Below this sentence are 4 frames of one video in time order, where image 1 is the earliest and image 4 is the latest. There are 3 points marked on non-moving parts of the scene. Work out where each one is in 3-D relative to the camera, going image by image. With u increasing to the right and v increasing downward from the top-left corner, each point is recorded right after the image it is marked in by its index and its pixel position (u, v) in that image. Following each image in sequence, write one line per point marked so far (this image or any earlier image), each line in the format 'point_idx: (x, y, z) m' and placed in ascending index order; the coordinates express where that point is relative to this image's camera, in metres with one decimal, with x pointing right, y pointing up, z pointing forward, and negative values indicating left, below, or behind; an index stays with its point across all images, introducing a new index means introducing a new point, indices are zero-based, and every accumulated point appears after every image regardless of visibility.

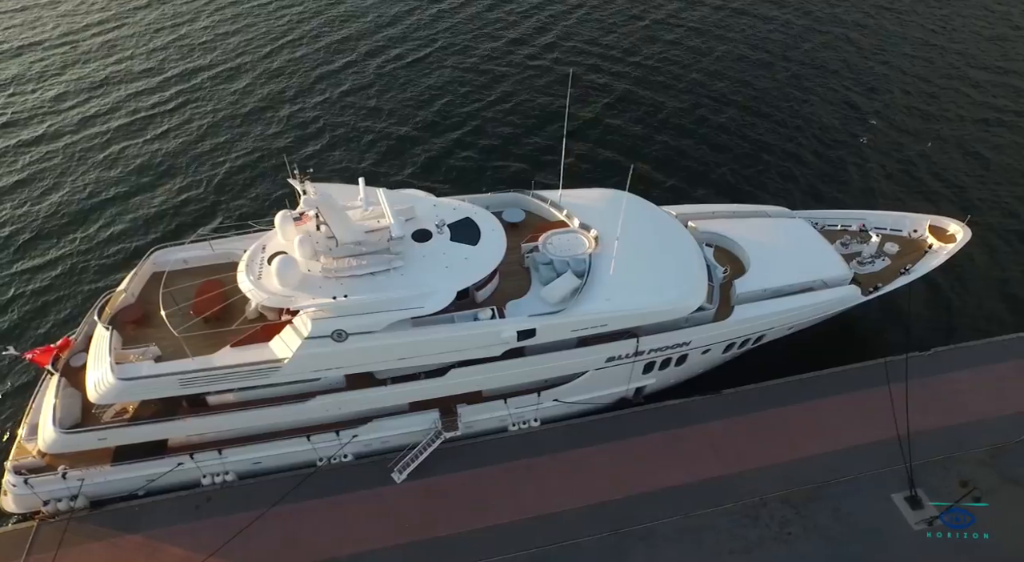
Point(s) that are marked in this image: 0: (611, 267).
0: (+2.7, +0.4, +19.7) m
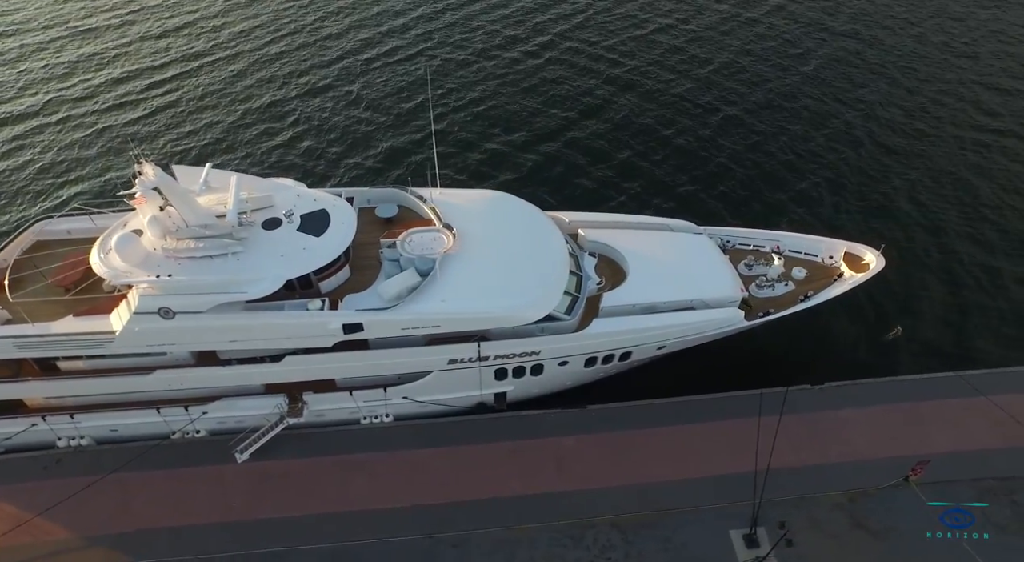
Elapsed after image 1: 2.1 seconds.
0: (-1.5, +0.4, +19.5) m
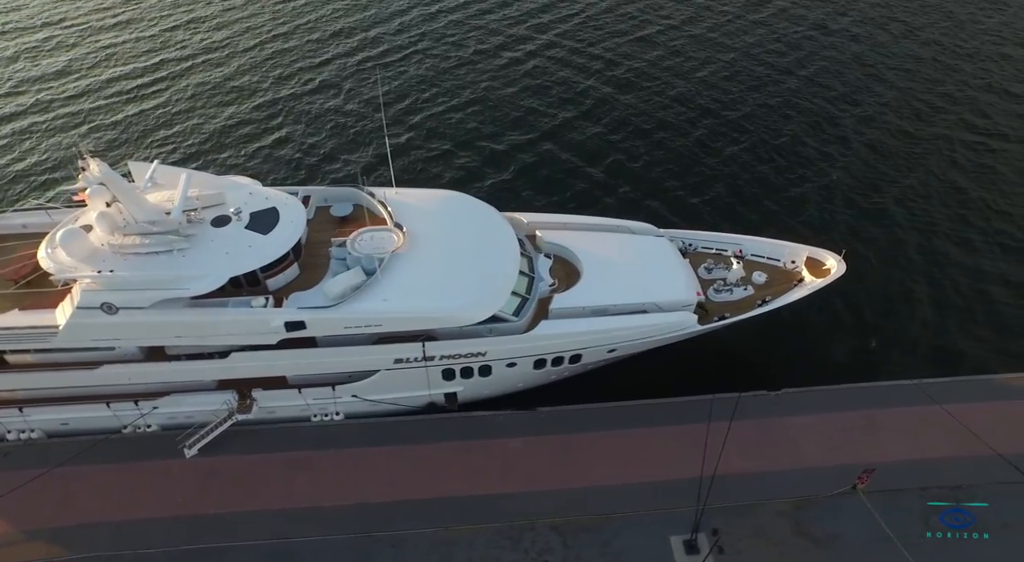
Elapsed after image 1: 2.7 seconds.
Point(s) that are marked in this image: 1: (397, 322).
0: (-2.9, +0.4, +19.5) m
1: (-3.0, -1.1, +18.7) m
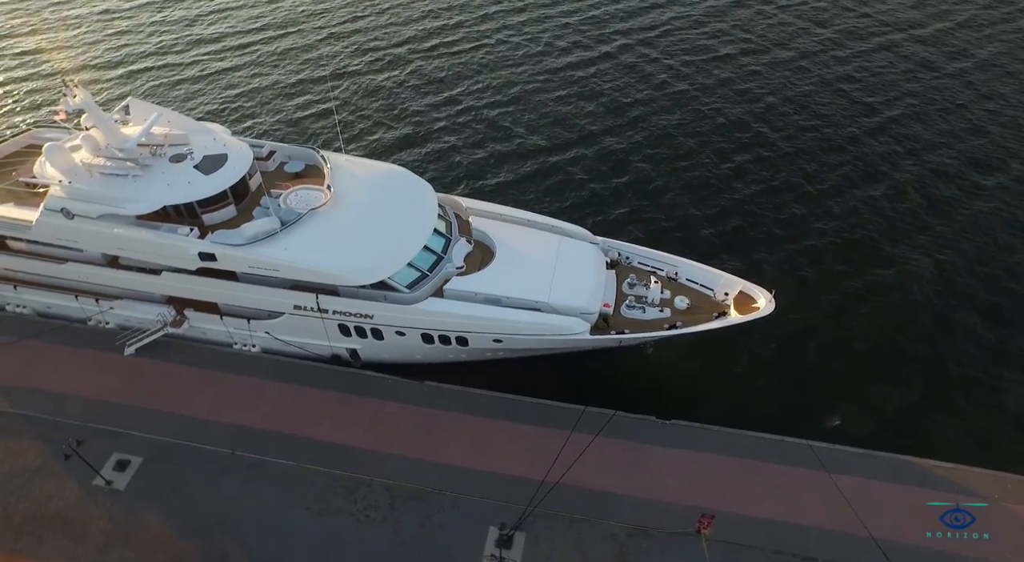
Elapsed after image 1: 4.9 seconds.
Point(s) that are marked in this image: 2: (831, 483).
0: (-5.8, +1.7, +21.2) m
1: (-6.3, +0.3, +20.5) m
2: (+8.8, -5.6, +19.7) m
